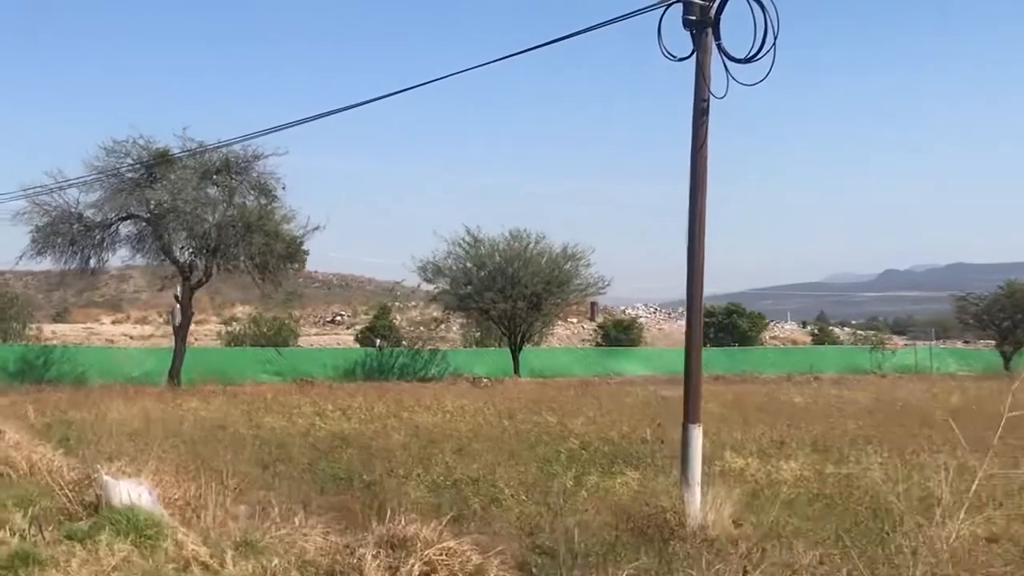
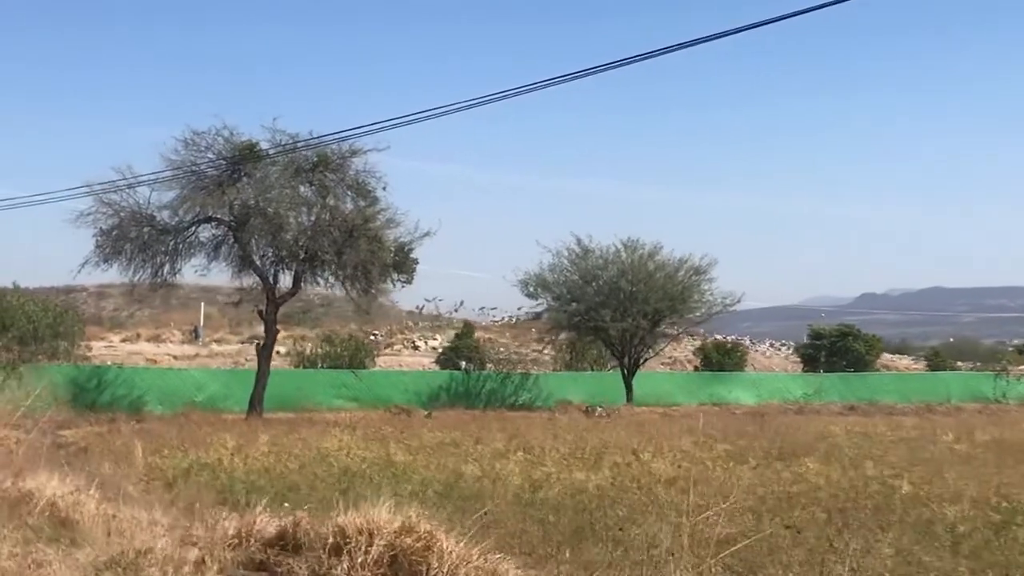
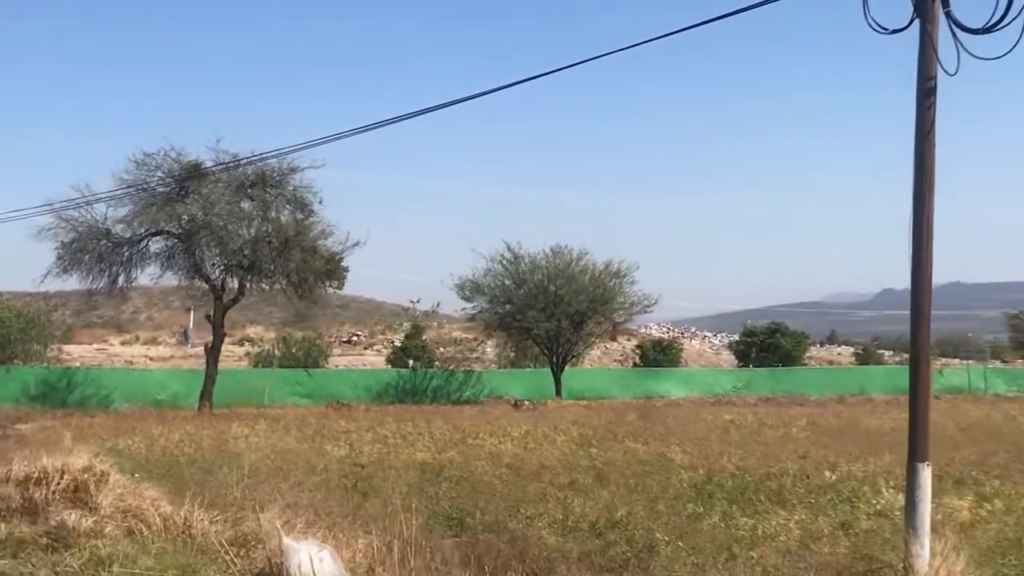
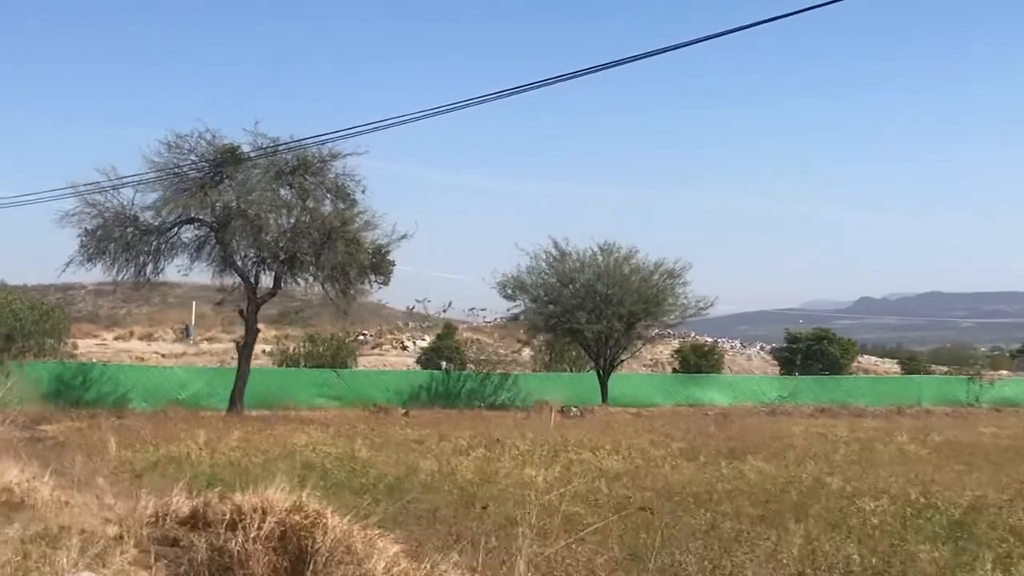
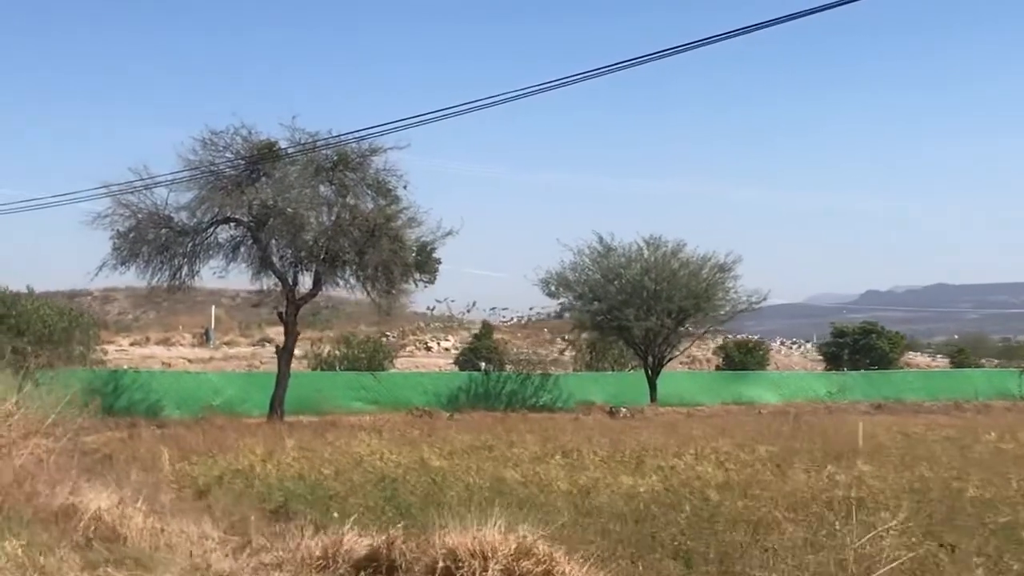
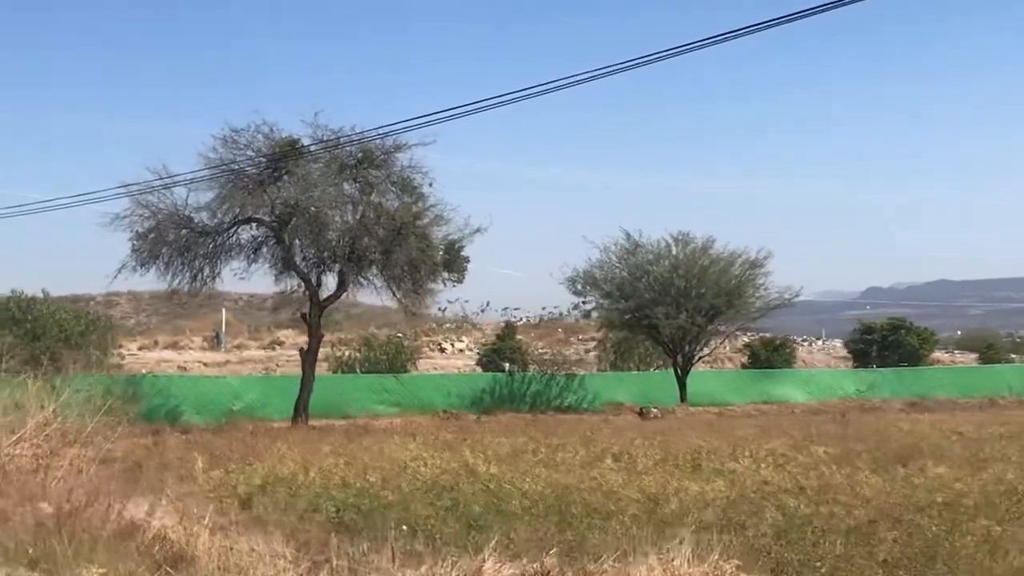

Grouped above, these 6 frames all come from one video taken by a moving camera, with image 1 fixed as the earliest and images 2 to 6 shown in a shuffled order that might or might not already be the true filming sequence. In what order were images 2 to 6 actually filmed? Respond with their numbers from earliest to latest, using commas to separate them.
3, 4, 2, 5, 6
